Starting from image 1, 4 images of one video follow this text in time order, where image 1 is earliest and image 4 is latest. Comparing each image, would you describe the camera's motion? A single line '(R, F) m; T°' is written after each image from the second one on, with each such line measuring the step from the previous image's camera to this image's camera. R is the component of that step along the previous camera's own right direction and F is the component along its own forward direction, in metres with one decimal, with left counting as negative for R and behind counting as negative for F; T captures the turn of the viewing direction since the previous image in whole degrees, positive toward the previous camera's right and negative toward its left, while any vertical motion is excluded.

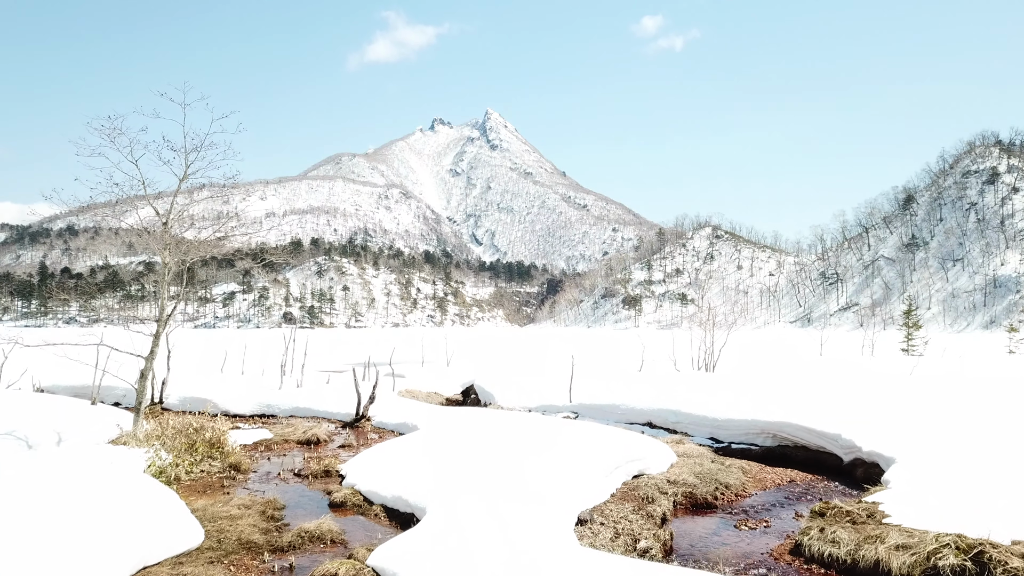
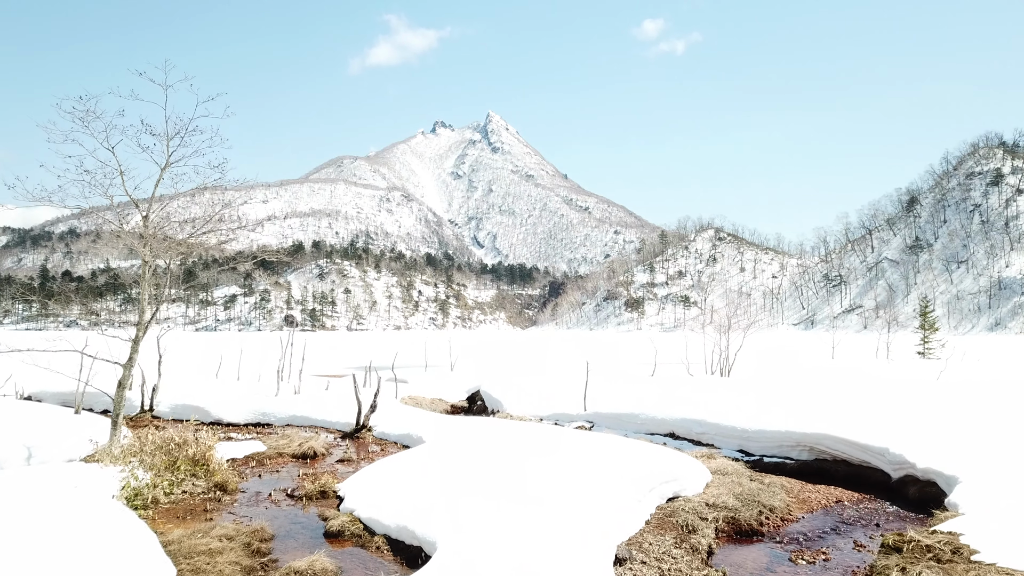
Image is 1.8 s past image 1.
(-0.2, +0.8) m; 0°
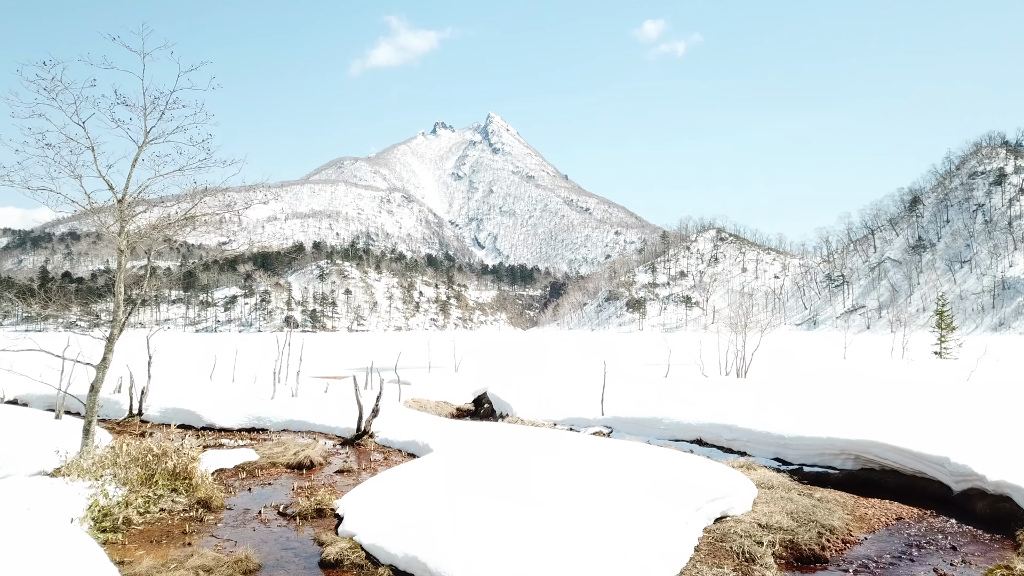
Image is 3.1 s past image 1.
(-0.3, +0.8) m; 0°
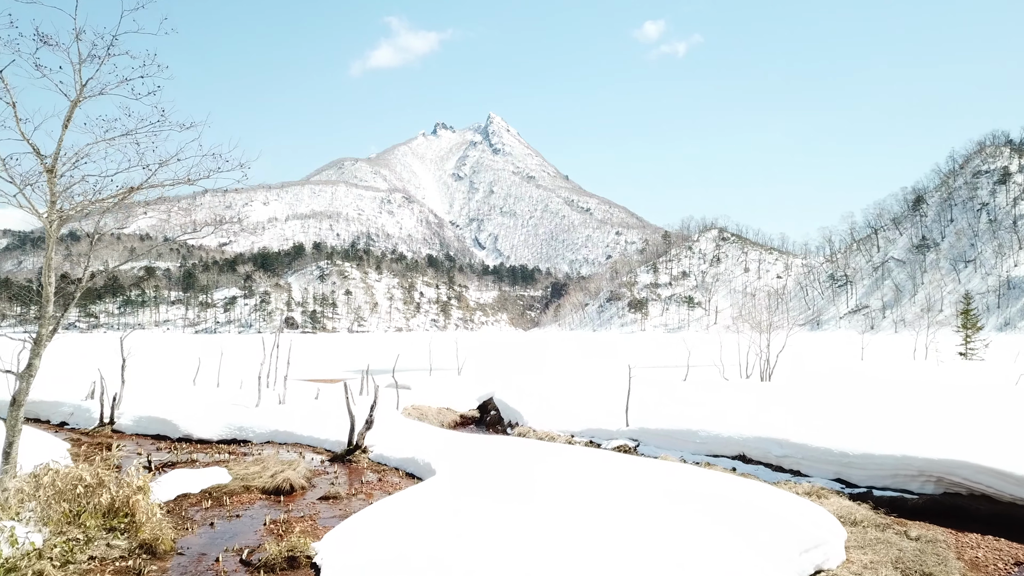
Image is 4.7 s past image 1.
(-0.2, +1.3) m; 0°
